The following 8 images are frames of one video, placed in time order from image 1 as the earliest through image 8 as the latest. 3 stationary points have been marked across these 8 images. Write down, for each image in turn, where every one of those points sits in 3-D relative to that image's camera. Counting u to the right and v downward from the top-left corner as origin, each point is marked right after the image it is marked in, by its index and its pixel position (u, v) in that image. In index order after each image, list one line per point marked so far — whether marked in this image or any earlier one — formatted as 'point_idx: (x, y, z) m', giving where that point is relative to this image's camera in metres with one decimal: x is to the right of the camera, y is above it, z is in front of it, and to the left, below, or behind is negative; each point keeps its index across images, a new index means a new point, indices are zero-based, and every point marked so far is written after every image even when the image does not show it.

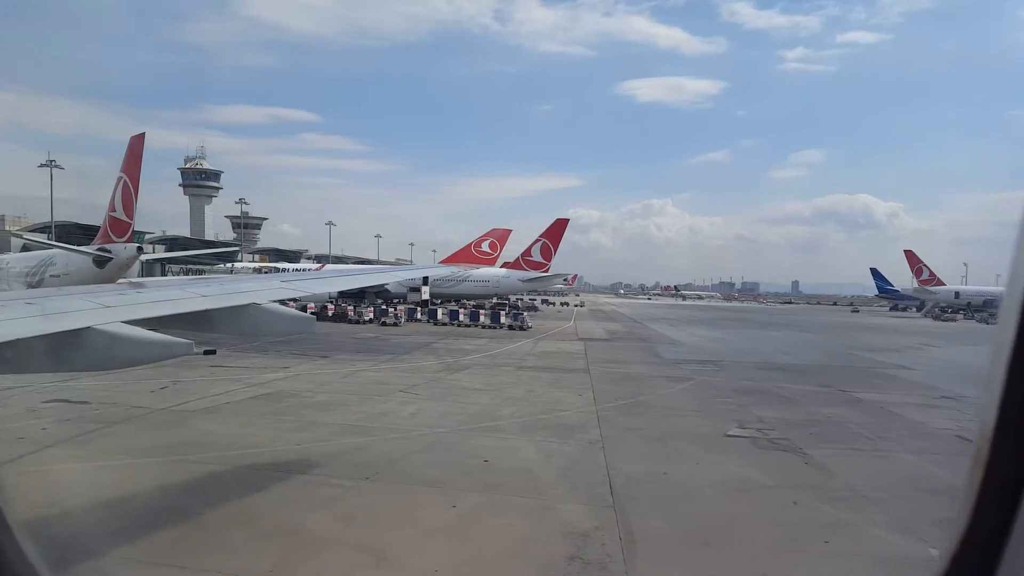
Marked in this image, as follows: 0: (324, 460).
0: (-2.6, -2.5, +8.7) m
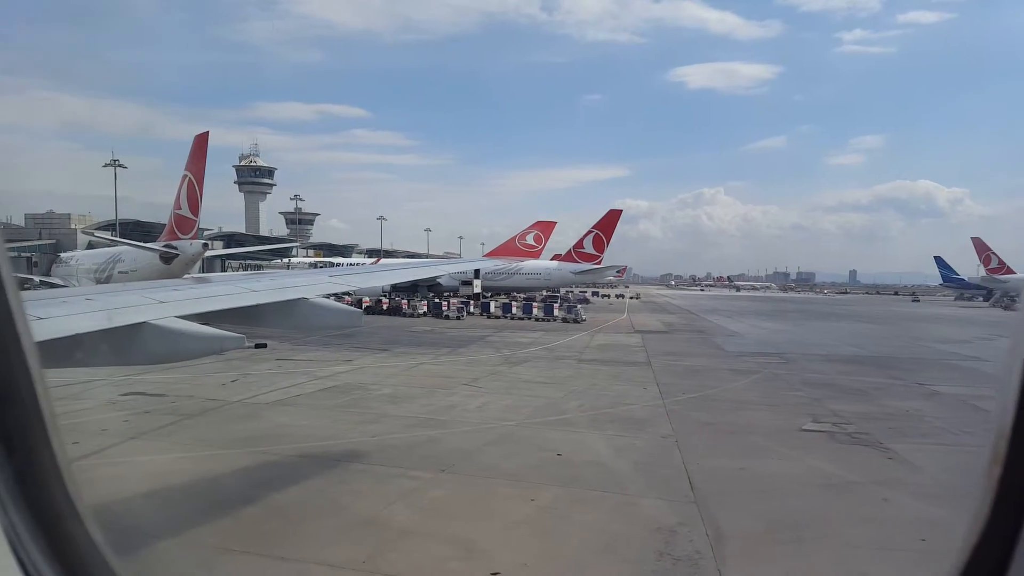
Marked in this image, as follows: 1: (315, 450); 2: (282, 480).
0: (-1.6, -2.4, +8.8) m
1: (-2.8, -2.3, +8.9) m
2: (-2.8, -2.4, +7.6) m
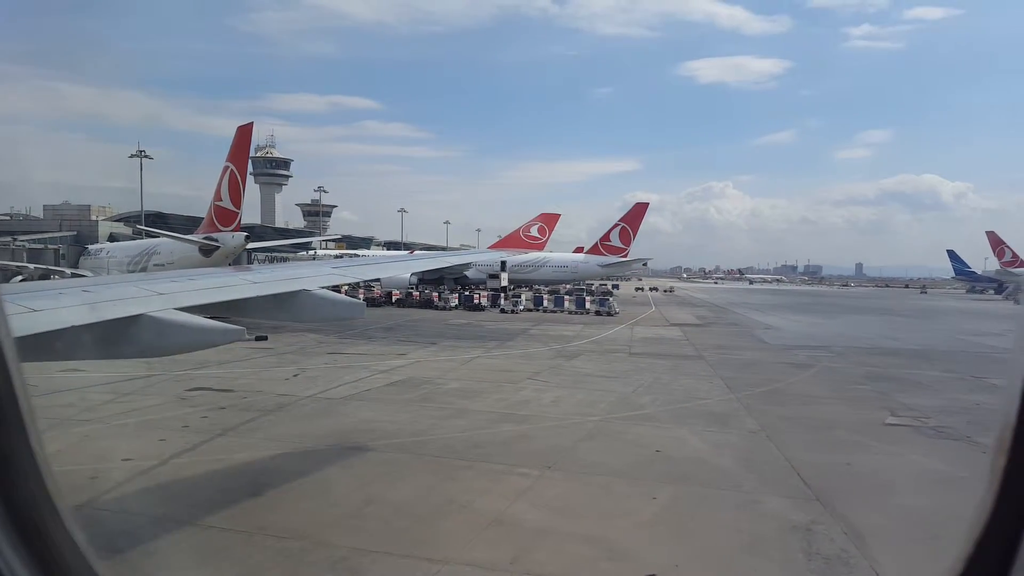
0: (-0.2, -2.3, +8.7) m
1: (-1.4, -2.2, +8.8) m
2: (-1.5, -2.3, +7.5) m
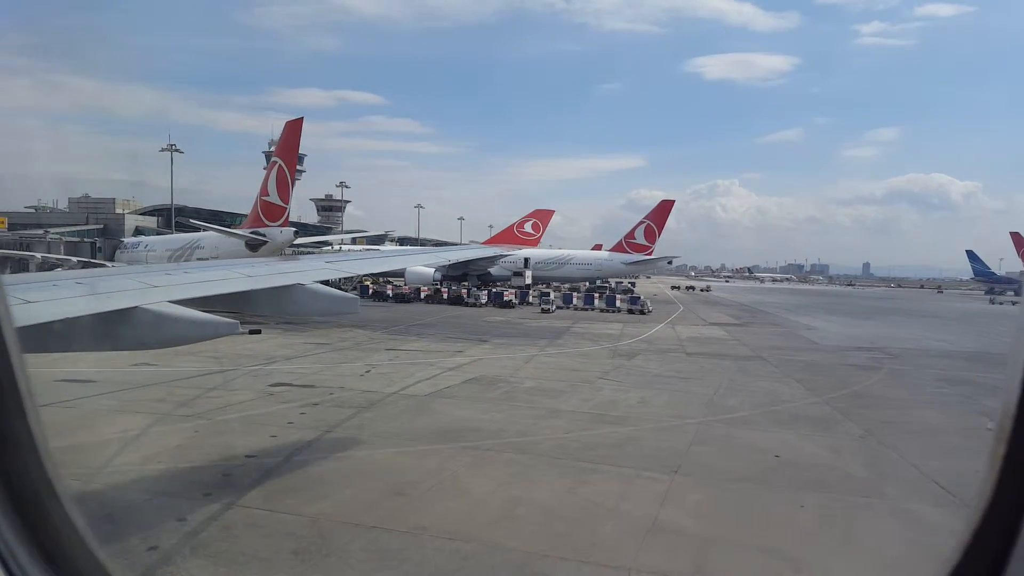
0: (+1.4, -2.3, +8.6) m
1: (+0.2, -2.2, +8.7) m
2: (+0.1, -2.3, +7.4) m
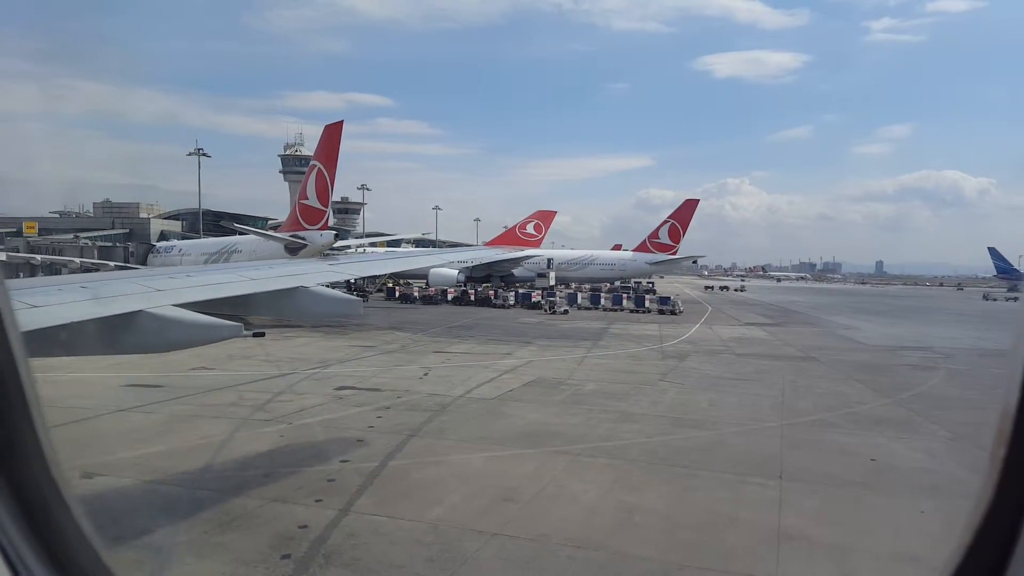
0: (+2.7, -2.3, +8.5) m
1: (+1.4, -2.3, +8.6) m
2: (+1.3, -2.3, +7.4) m
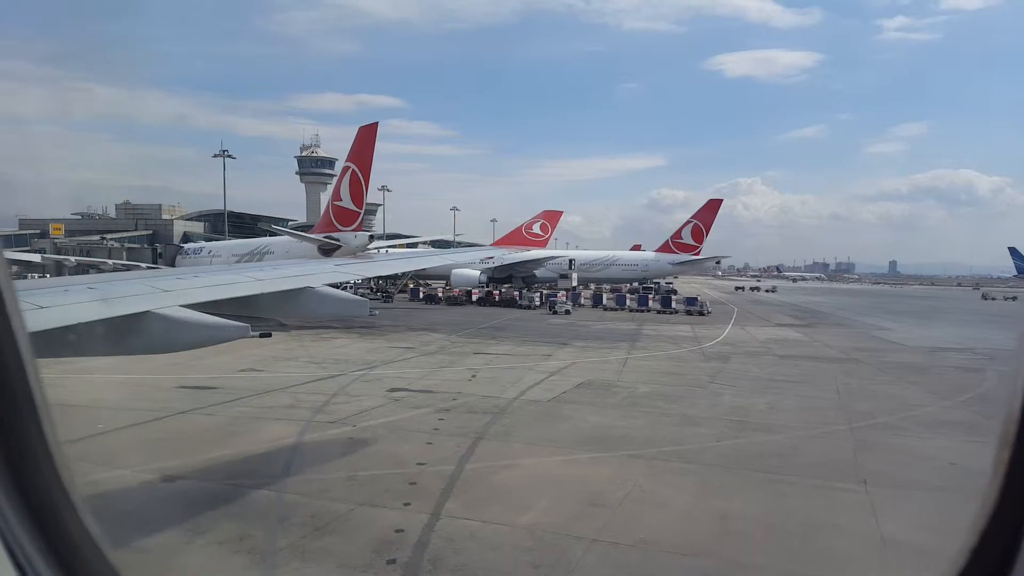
0: (+3.7, -2.3, +8.3) m
1: (+2.4, -2.3, +8.5) m
2: (+2.3, -2.3, +7.2) m
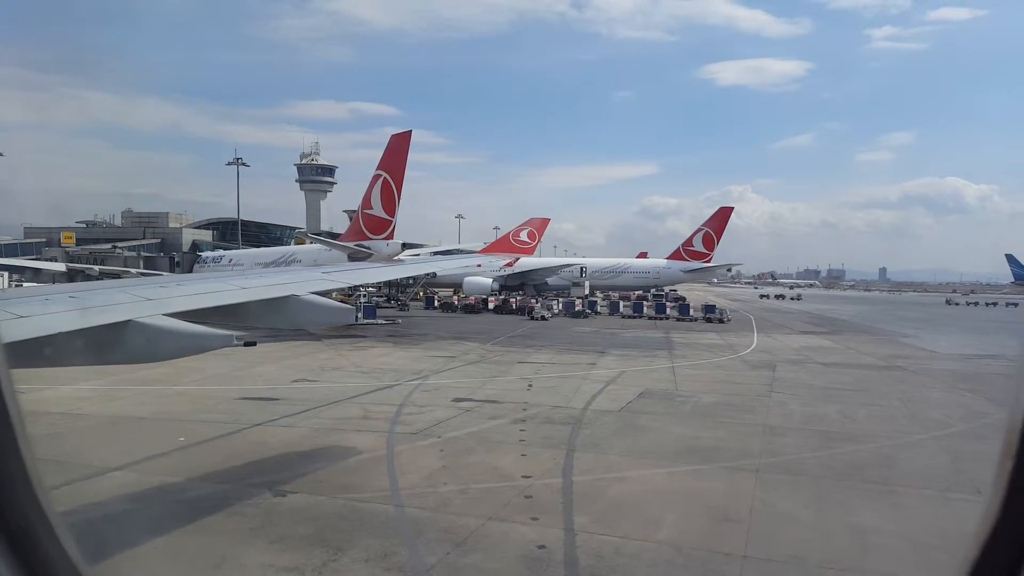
0: (+5.0, -2.5, +8.3) m
1: (+3.8, -2.4, +8.4) m
2: (+3.7, -2.5, +7.1) m
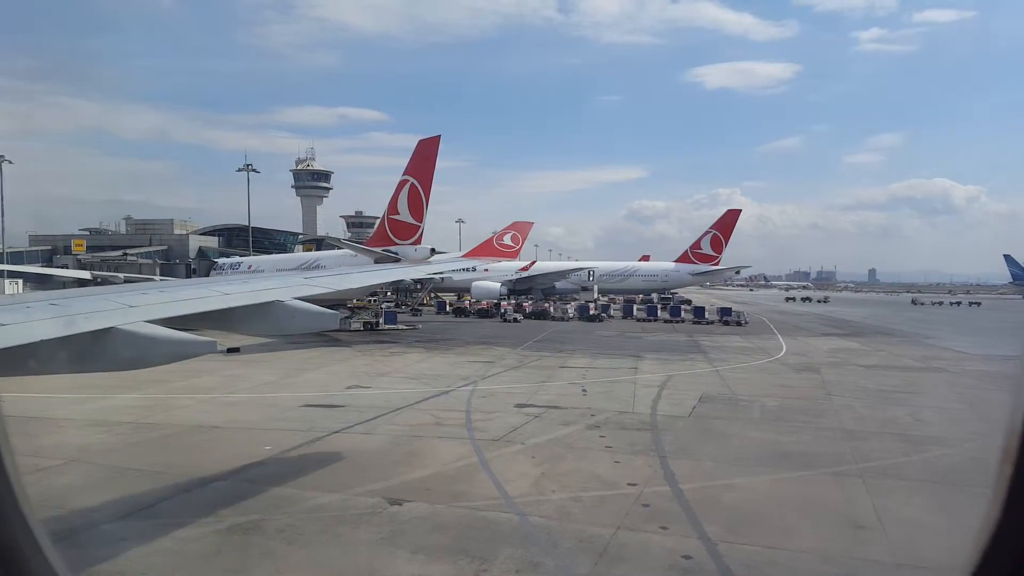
0: (+6.3, -2.5, +8.2) m
1: (+5.1, -2.5, +8.3) m
2: (+5.0, -2.5, +7.1) m
